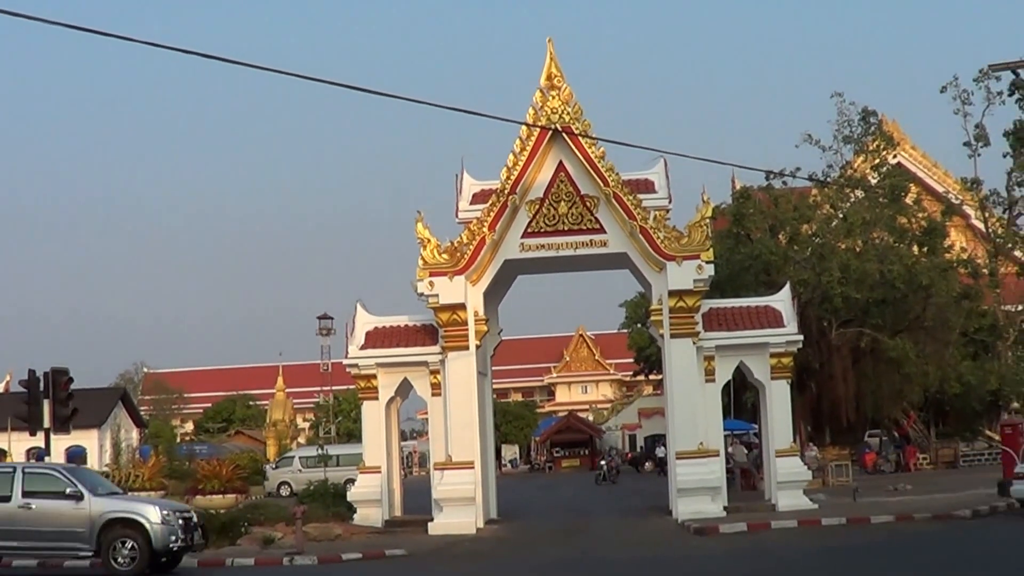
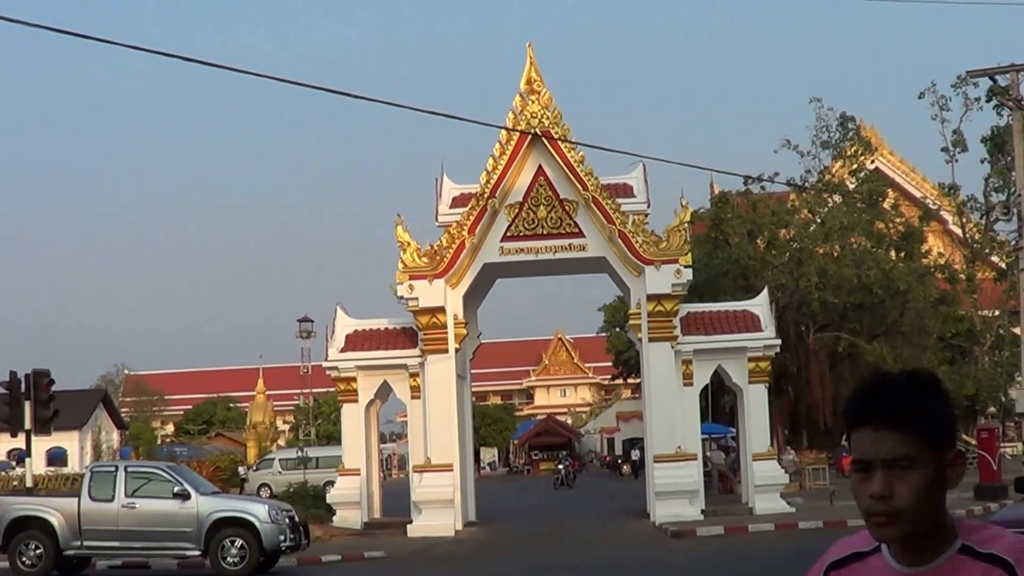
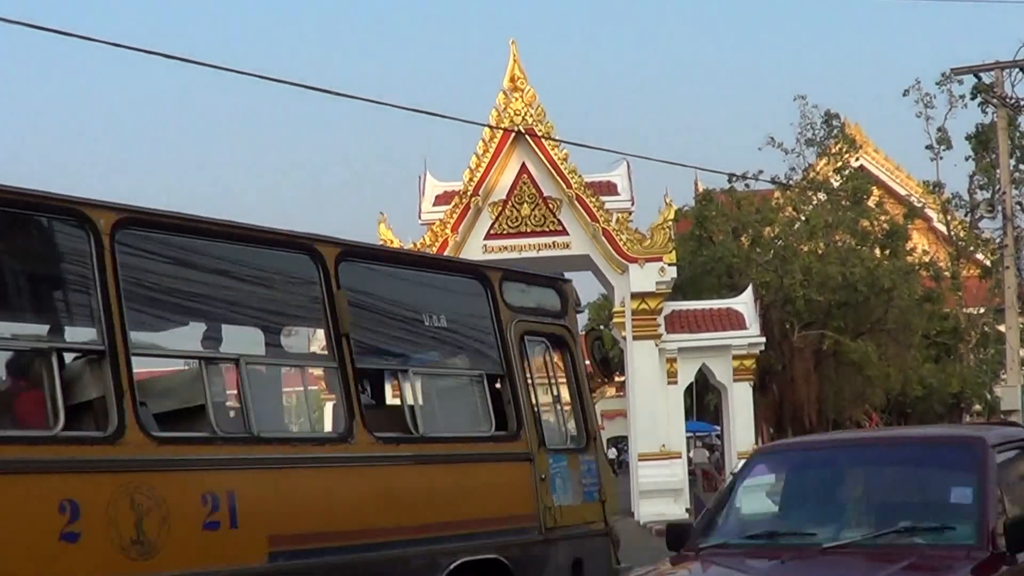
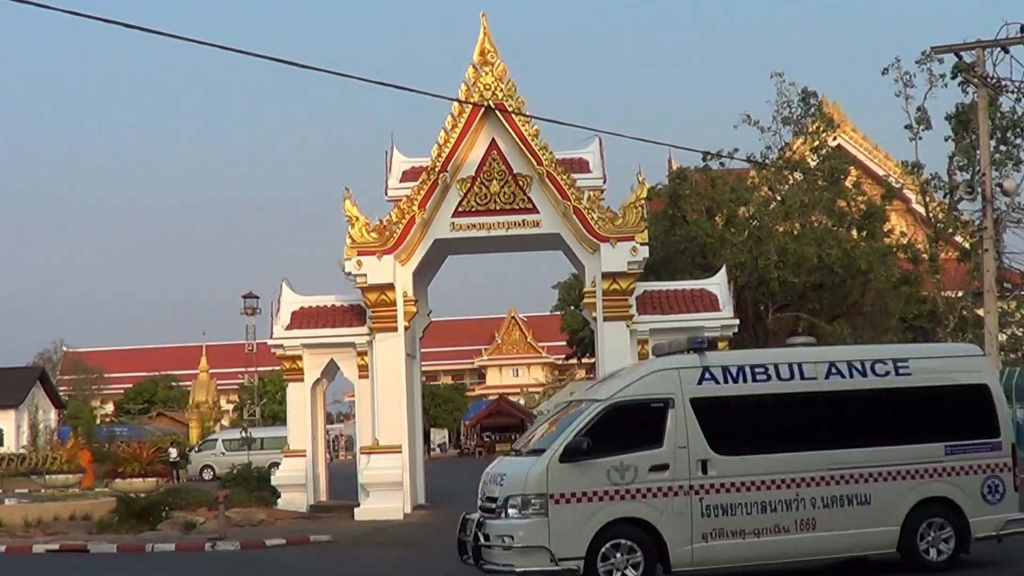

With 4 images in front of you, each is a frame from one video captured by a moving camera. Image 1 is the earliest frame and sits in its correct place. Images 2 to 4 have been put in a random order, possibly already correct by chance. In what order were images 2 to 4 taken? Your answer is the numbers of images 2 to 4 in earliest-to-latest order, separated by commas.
2, 3, 4
